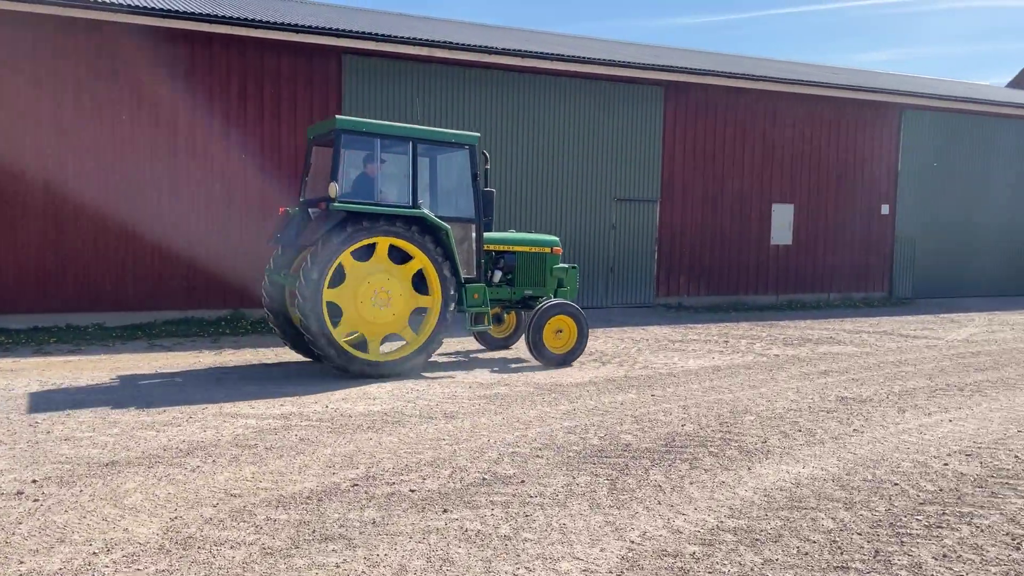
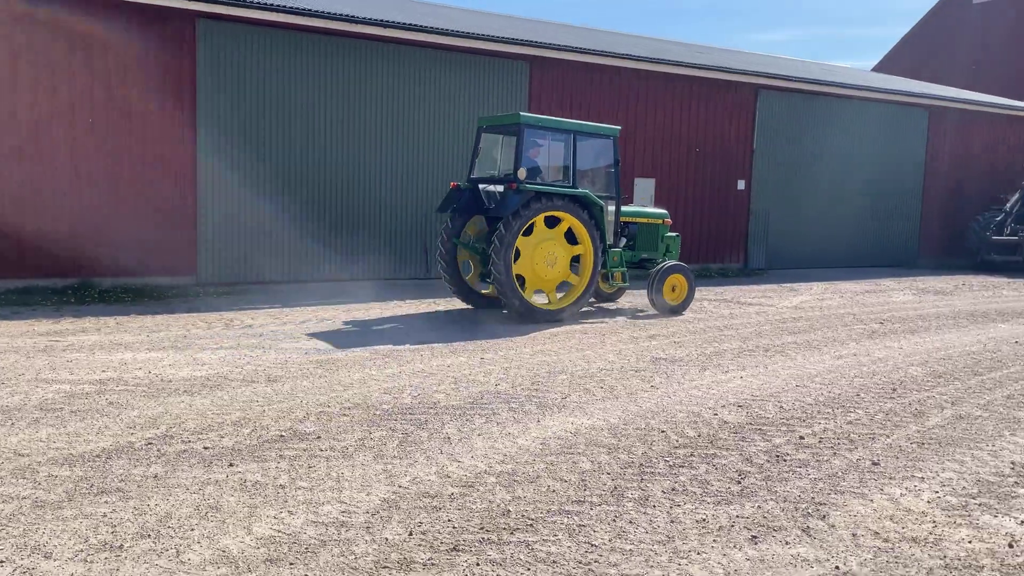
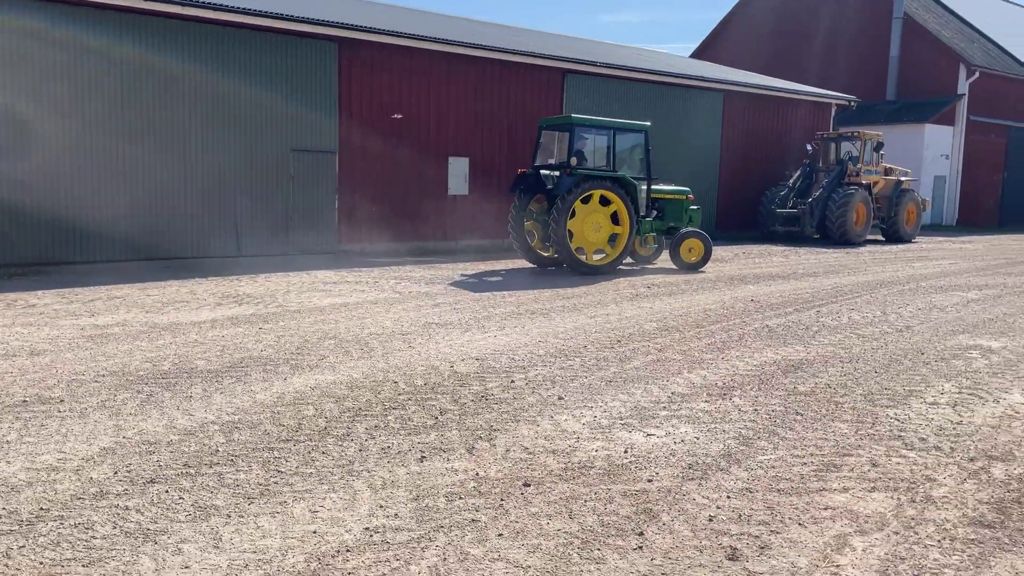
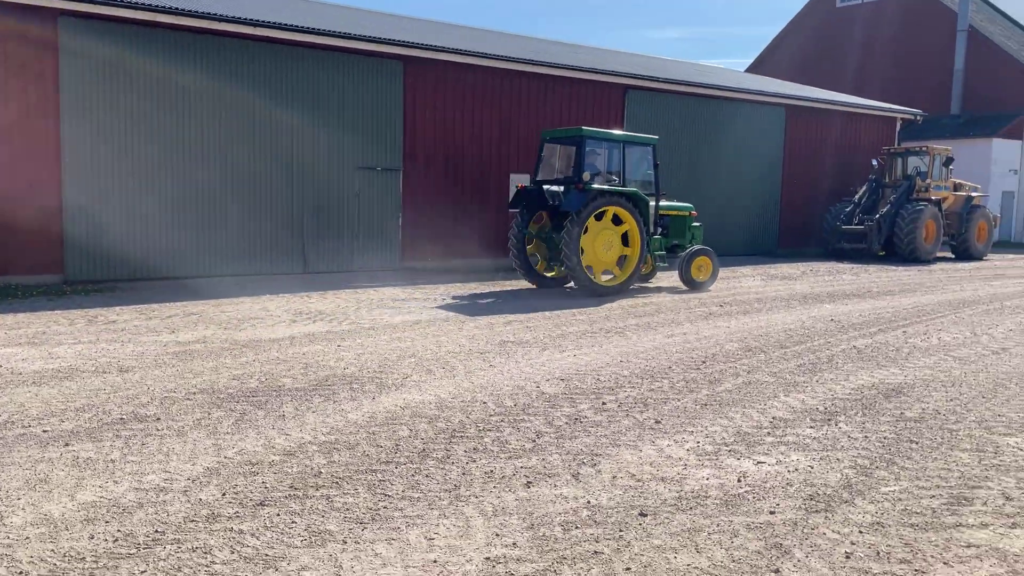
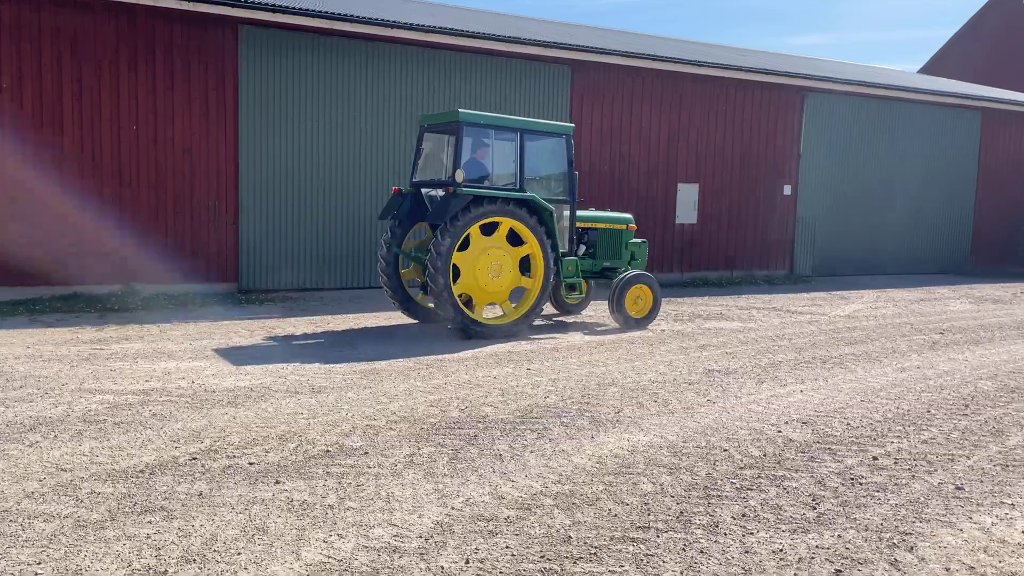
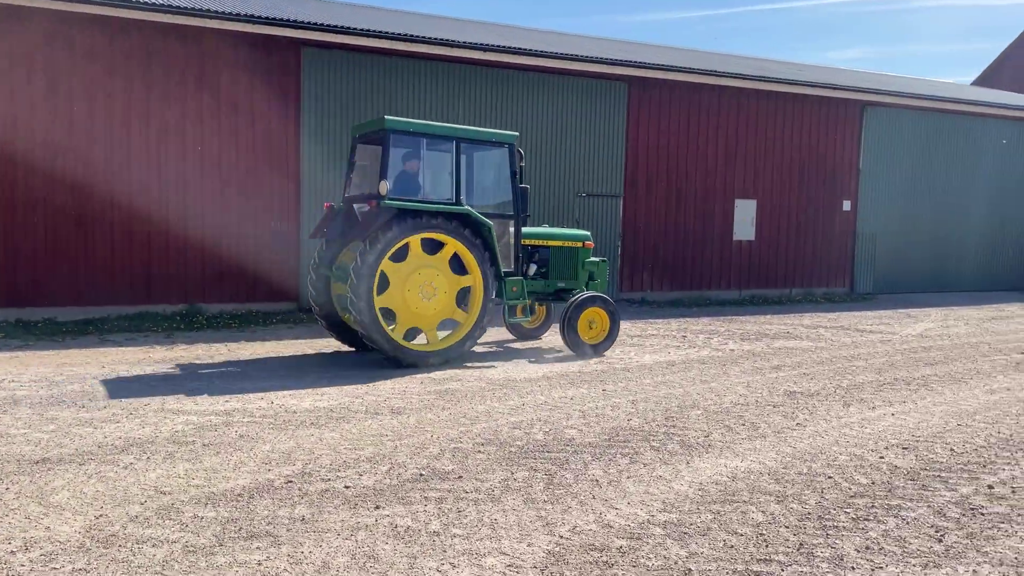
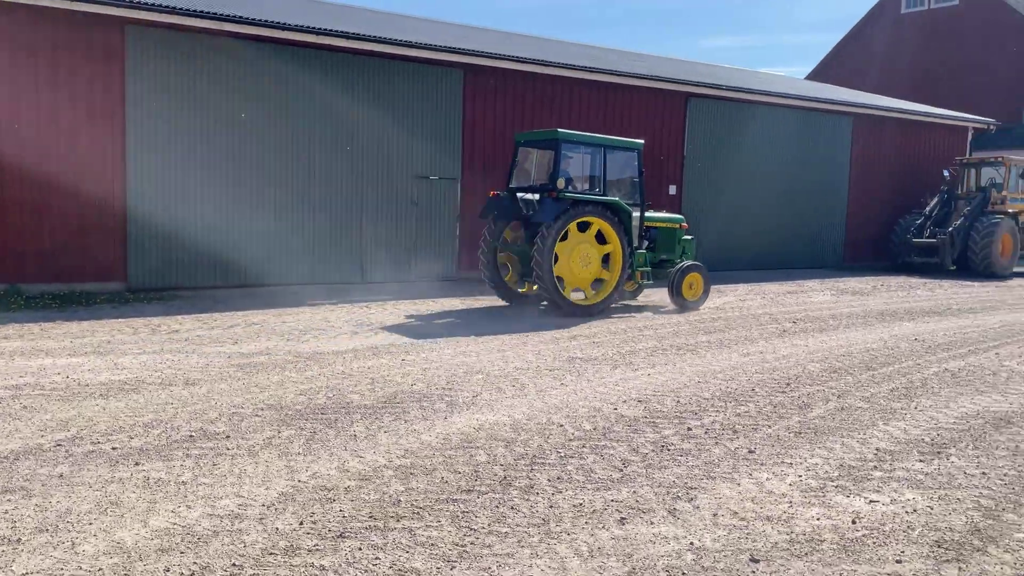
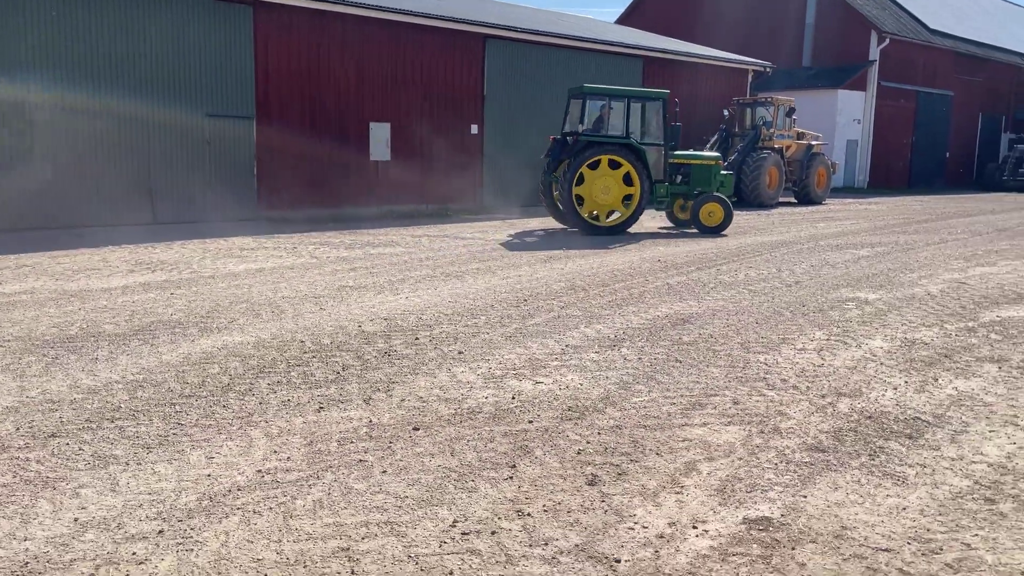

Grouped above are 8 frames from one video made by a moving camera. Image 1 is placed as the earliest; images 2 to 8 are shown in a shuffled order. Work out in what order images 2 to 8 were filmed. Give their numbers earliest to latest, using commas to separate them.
6, 5, 2, 7, 4, 3, 8
